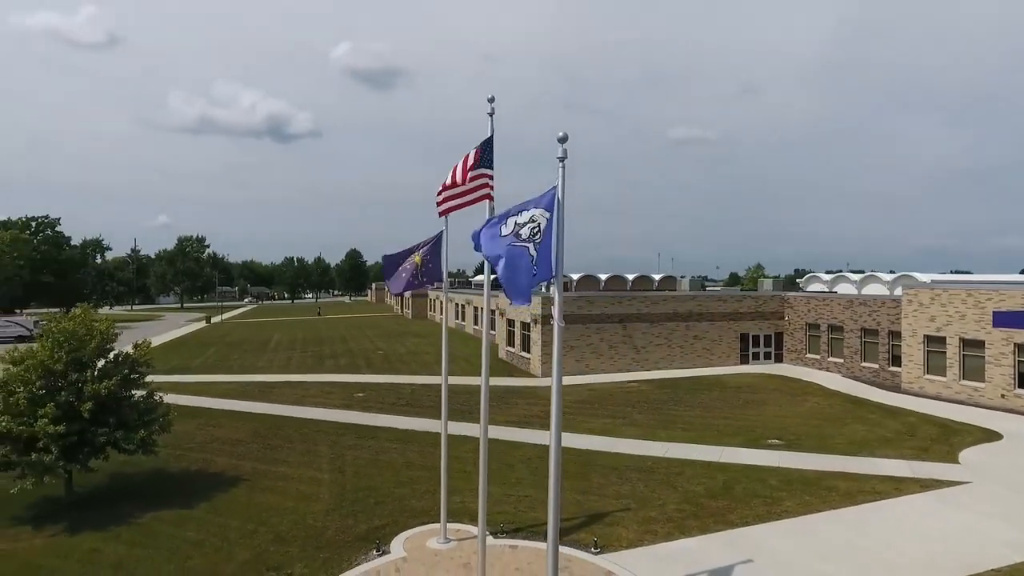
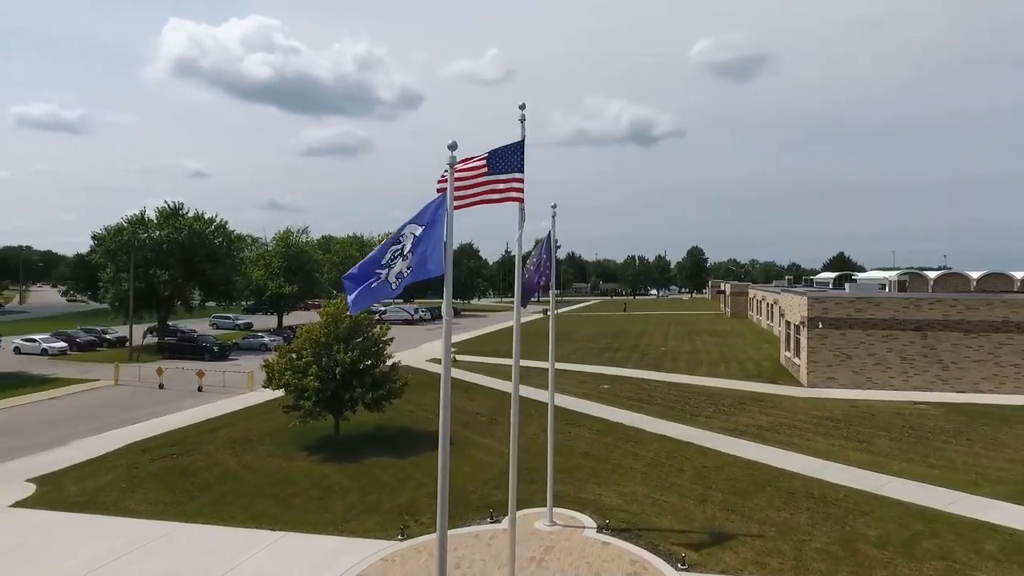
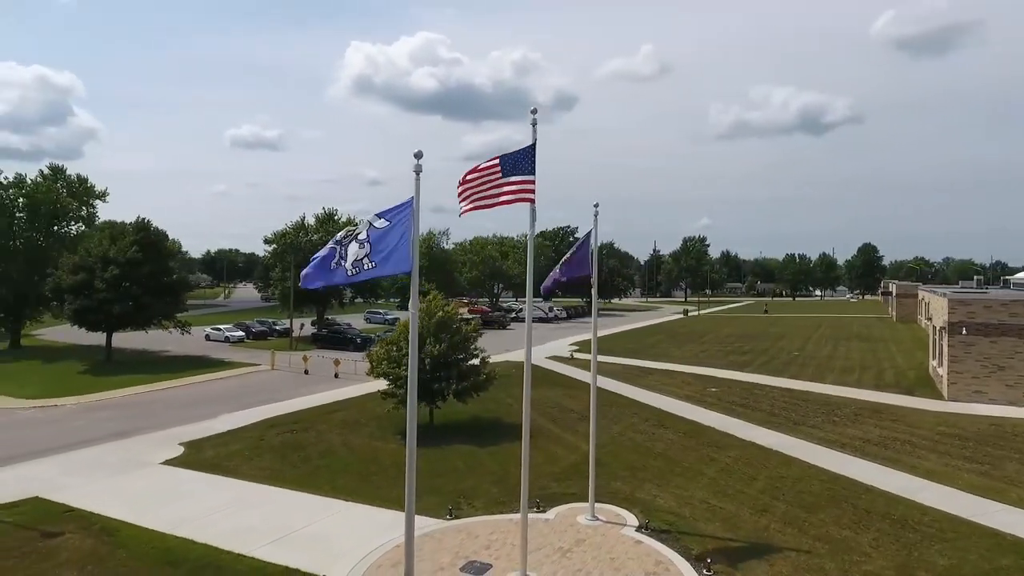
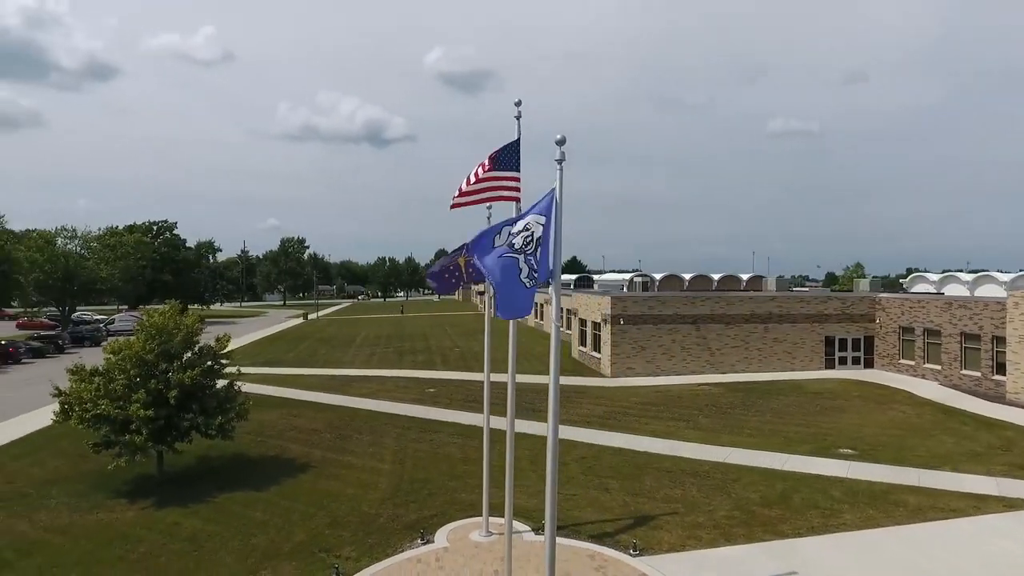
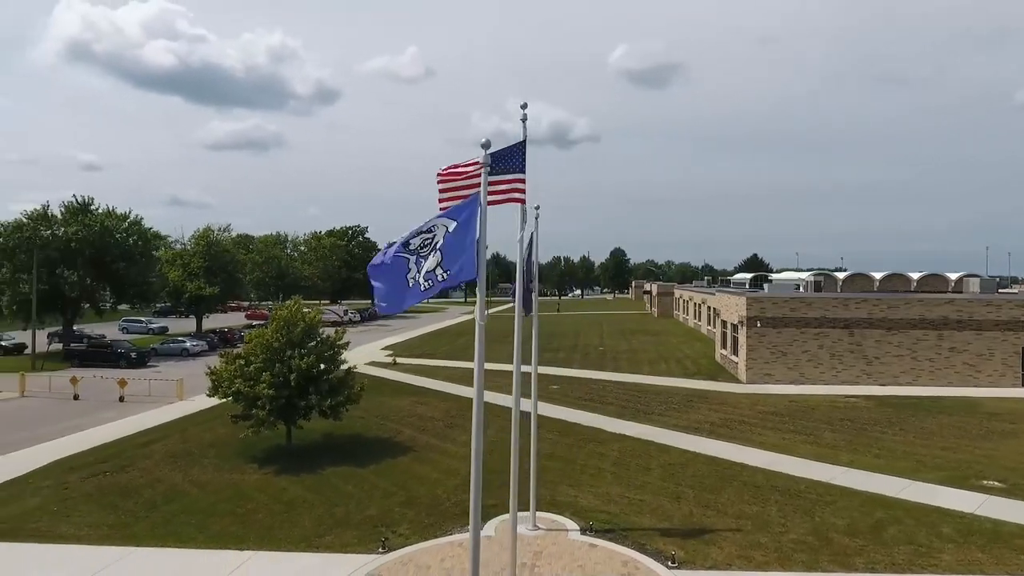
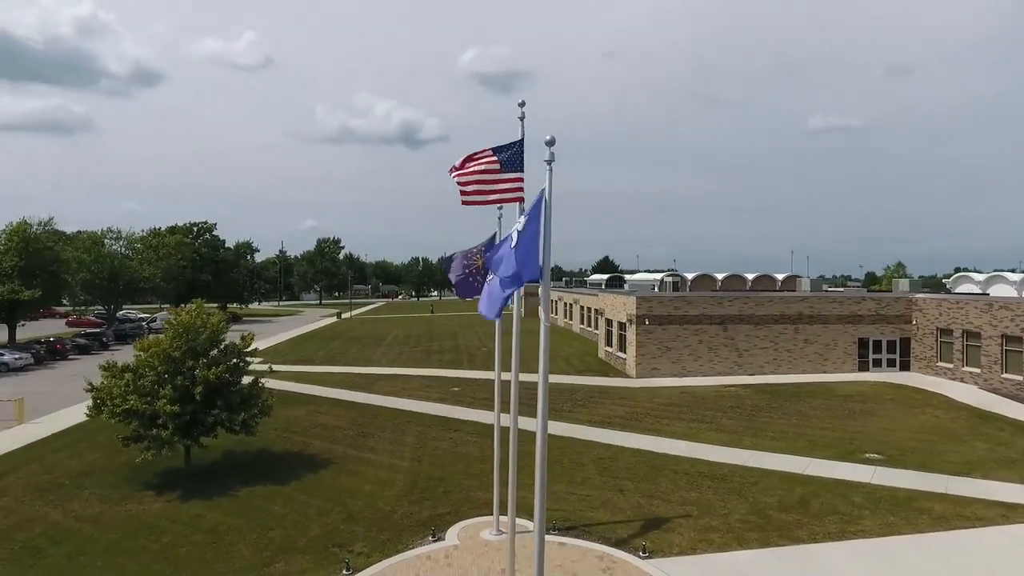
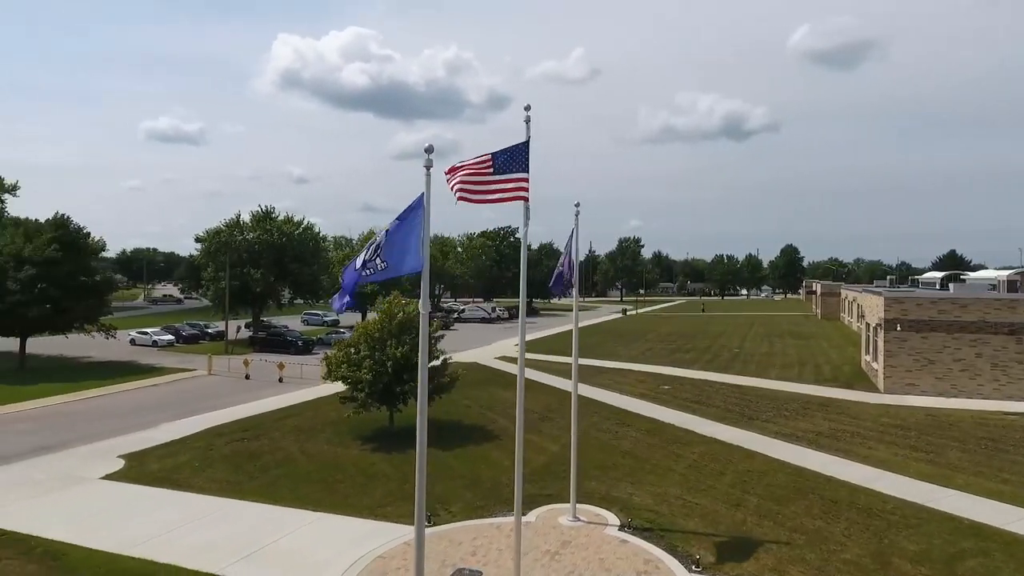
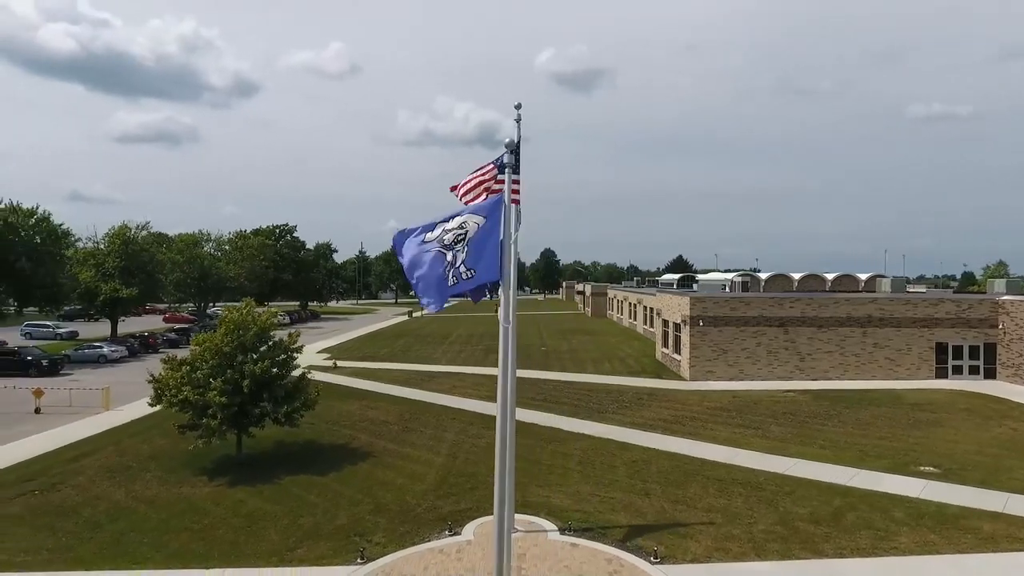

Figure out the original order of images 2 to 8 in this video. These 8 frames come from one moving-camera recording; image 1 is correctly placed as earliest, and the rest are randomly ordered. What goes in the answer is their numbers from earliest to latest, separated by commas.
4, 6, 8, 5, 2, 7, 3
